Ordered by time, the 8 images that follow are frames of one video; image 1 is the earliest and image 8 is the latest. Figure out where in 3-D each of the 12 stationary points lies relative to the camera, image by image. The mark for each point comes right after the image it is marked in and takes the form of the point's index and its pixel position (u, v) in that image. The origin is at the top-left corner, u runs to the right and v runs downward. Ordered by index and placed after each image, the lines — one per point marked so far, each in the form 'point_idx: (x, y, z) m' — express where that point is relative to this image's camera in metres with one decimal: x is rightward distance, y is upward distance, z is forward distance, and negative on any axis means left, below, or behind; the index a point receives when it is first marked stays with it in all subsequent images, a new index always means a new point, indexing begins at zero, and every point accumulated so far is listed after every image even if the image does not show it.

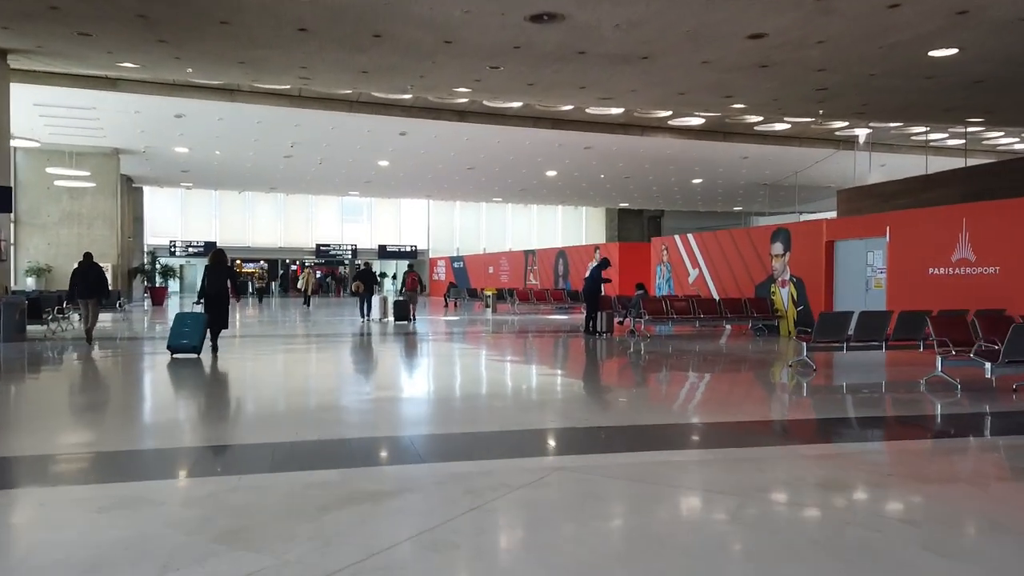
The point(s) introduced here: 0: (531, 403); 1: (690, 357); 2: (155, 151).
0: (+0.2, -1.1, +7.5) m
1: (+2.4, -0.9, +9.7) m
2: (-7.9, +3.0, +16.2) m
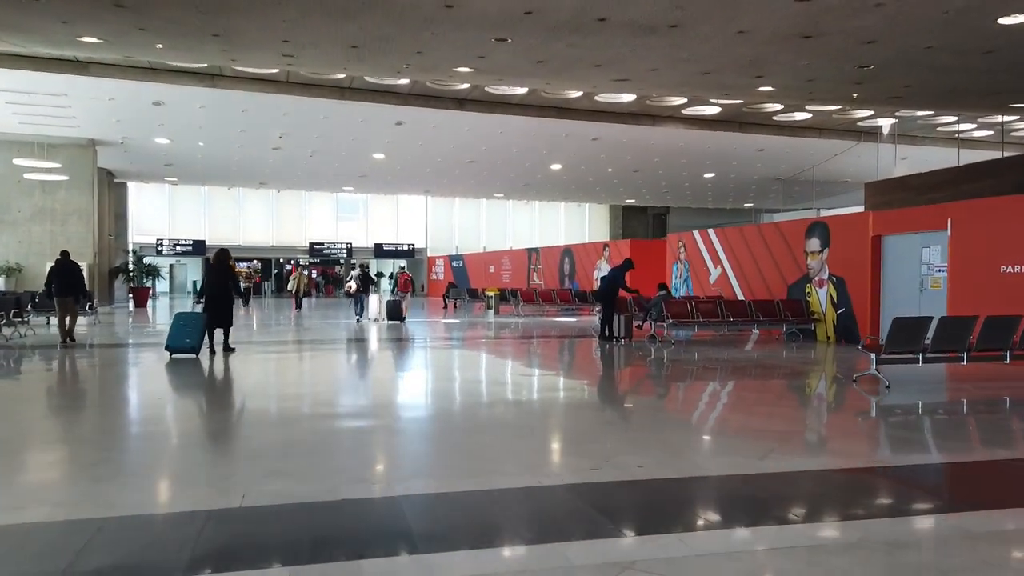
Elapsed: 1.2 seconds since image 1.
0: (+0.3, -1.1, +6.5) m
1: (+2.5, -0.9, +8.7) m
2: (-7.8, +3.0, +15.2) m
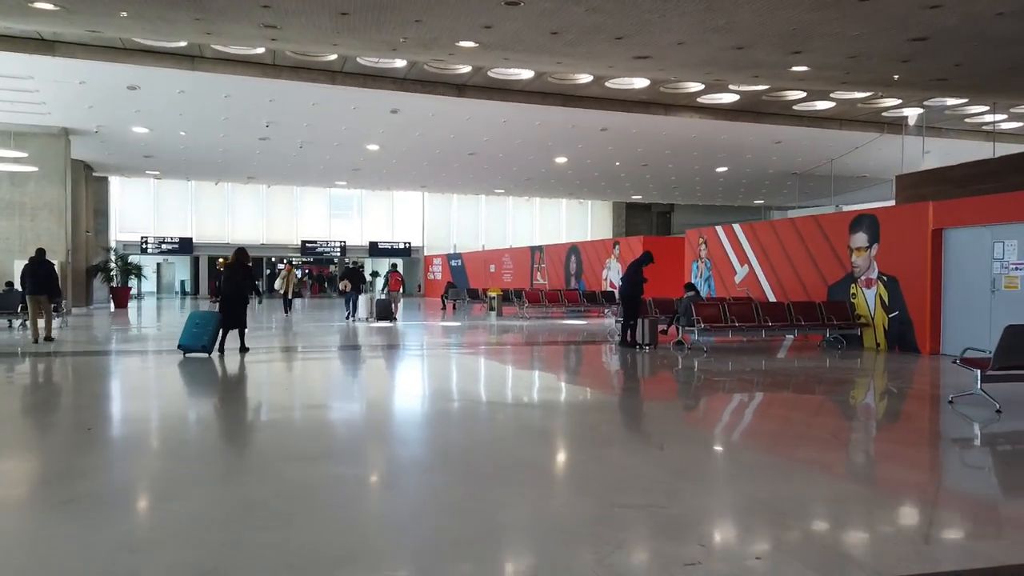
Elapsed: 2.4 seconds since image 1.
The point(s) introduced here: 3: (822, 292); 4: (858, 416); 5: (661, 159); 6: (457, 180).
0: (+0.4, -1.1, +5.5) m
1: (+2.6, -0.9, +7.7) m
2: (-7.8, +3.0, +14.2) m
3: (+4.0, -0.1, +9.4) m
4: (+2.9, -1.1, +6.2) m
5: (+3.5, +3.1, +17.3) m
6: (-1.5, +2.9, +19.9) m
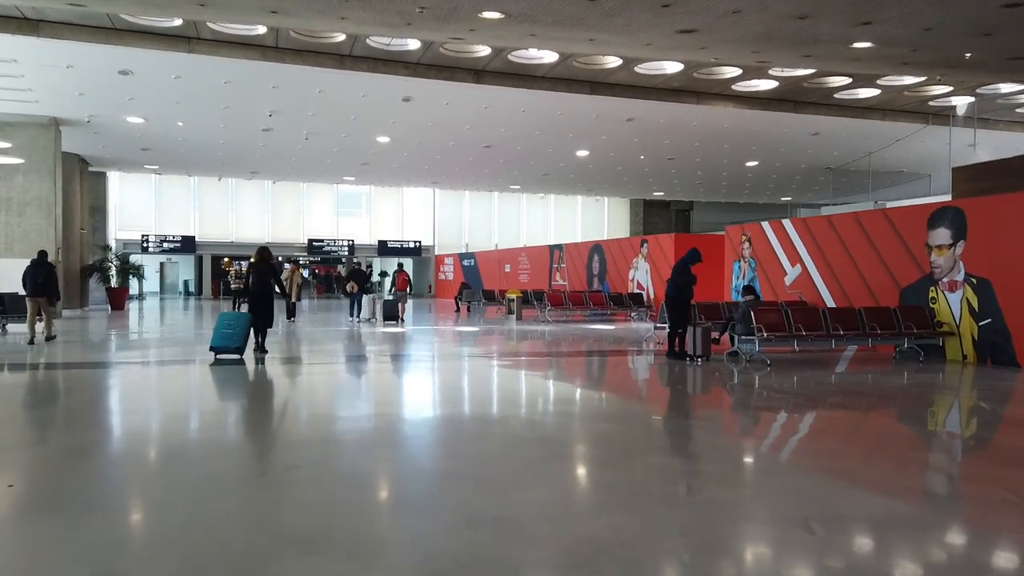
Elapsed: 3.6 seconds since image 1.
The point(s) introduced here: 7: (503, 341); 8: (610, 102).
0: (+0.7, -1.1, +4.5) m
1: (+2.9, -1.0, +6.7) m
2: (-7.4, +3.0, +13.3) m
3: (+4.3, -0.1, +8.4) m
4: (+3.2, -1.1, +5.2) m
5: (+3.9, +3.0, +16.3) m
6: (-1.1, +2.9, +18.9) m
7: (-0.2, -0.9, +12.3) m
8: (+1.7, +3.3, +13.0) m
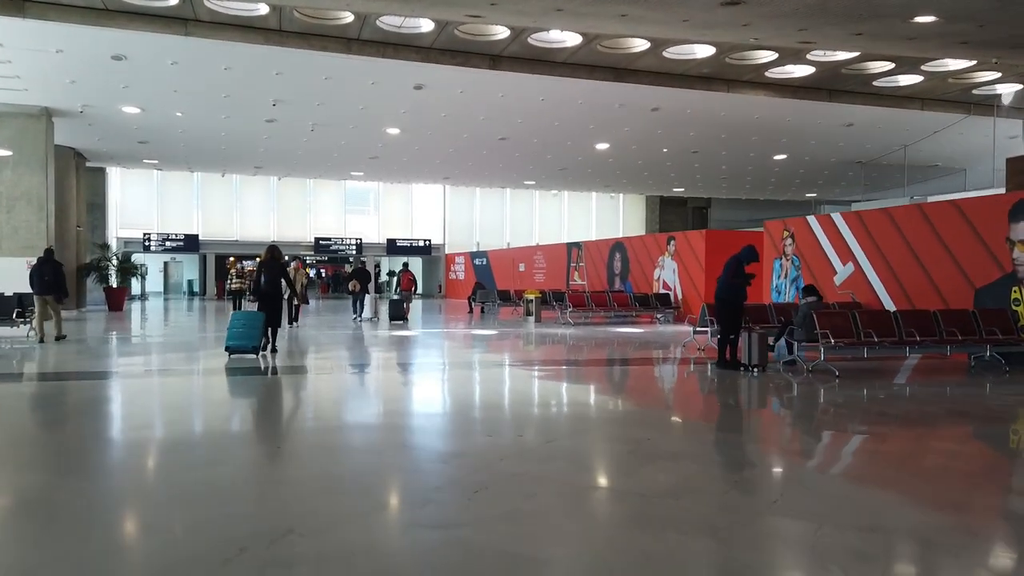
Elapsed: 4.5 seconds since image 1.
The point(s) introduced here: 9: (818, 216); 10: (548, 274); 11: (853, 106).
0: (+0.9, -1.1, +3.7) m
1: (+3.1, -1.0, +5.9) m
2: (-7.1, +3.0, +12.6) m
3: (+4.6, -0.1, +7.6) m
4: (+3.4, -1.1, +4.4) m
5: (+4.3, +3.0, +15.5) m
6: (-0.7, +2.9, +18.2) m
7: (+0.1, -0.9, +11.5) m
8: (+2.0, +3.3, +12.2) m
9: (+4.1, +1.0, +9.9) m
10: (+0.9, +0.4, +19.7) m
11: (+6.2, +3.3, +13.3) m
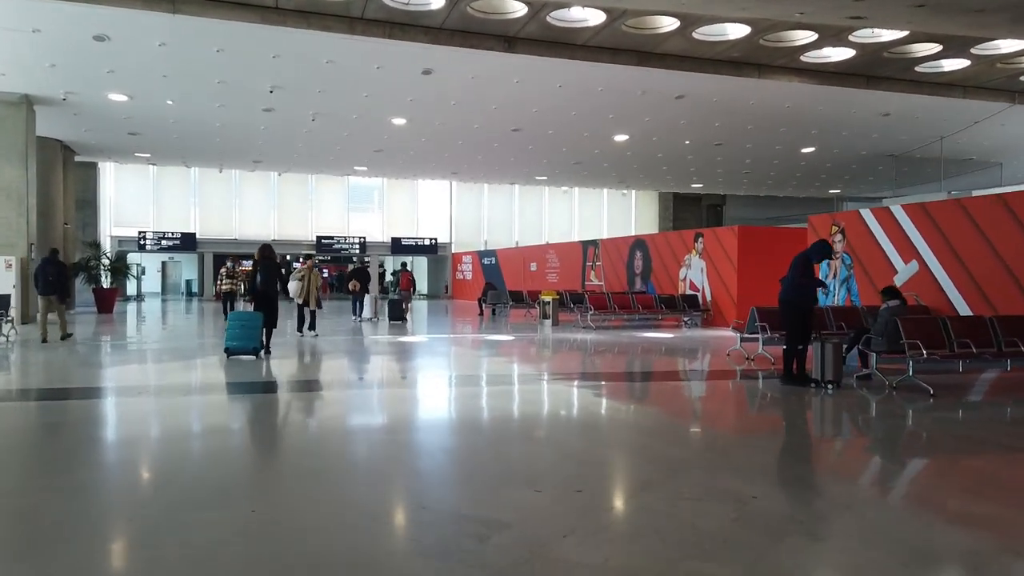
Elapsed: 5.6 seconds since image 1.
0: (+1.1, -1.2, +2.9) m
1: (+3.3, -1.0, +5.0) m
2: (-6.9, +3.0, +11.7) m
3: (+4.8, -0.1, +6.7) m
4: (+3.6, -1.1, +3.5) m
5: (+4.5, +3.0, +14.6) m
6: (-0.4, +2.9, +17.3) m
7: (+0.4, -0.9, +10.6) m
8: (+2.3, +3.3, +11.4) m
9: (+4.3, +1.0, +9.0) m
10: (+1.2, +0.4, +18.8) m
11: (+6.4, +3.3, +12.4) m
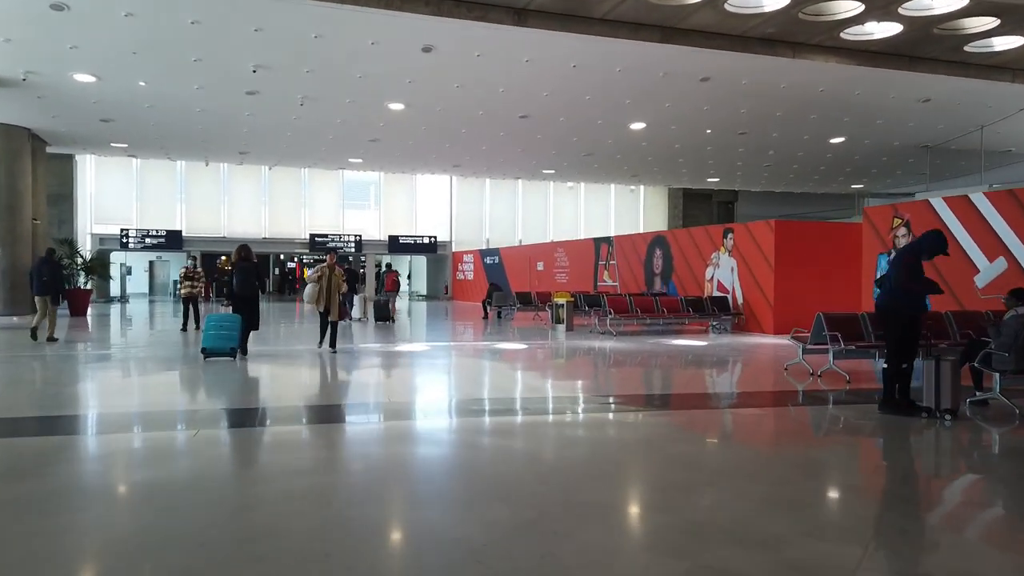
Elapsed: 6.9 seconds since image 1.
0: (+1.3, -1.2, +1.8) m
1: (+3.5, -1.0, +3.9) m
2: (-6.7, +3.0, +10.6) m
3: (+4.9, -0.1, +5.6) m
4: (+3.8, -1.1, +2.4) m
5: (+4.6, +3.0, +13.5) m
6: (-0.3, +2.9, +16.2) m
7: (+0.5, -0.9, +9.5) m
8: (+2.4, +3.3, +10.3) m
9: (+4.5, +1.0, +7.9) m
10: (+1.3, +0.3, +17.7) m
11: (+6.6, +3.3, +11.4) m
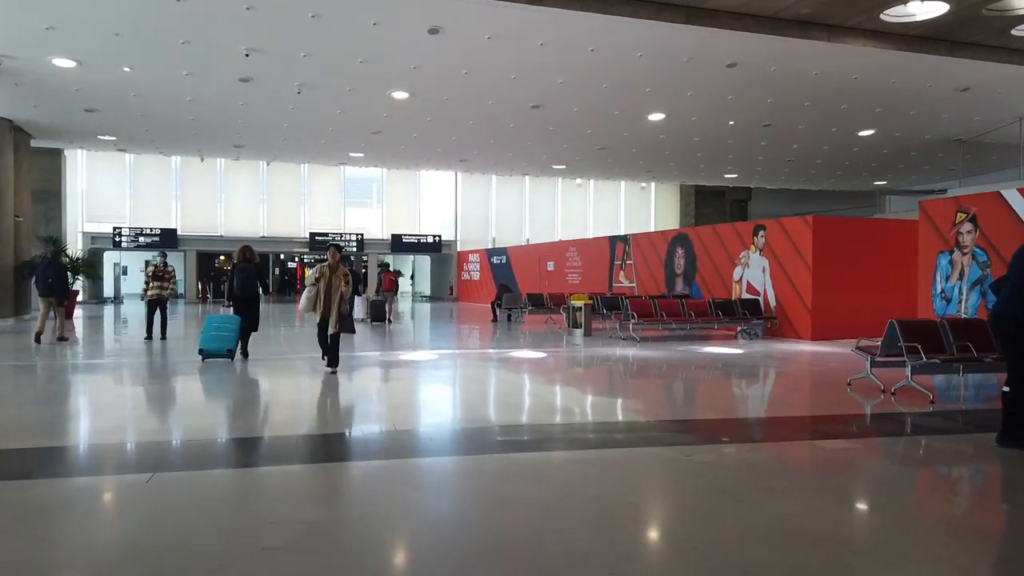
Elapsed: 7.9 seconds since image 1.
0: (+1.4, -1.2, +1.0) m
1: (+3.6, -1.0, +3.1) m
2: (-6.6, +2.9, +9.9) m
3: (+5.1, -0.2, +4.8) m
4: (+3.9, -1.2, +1.6) m
5: (+4.8, +3.0, +12.7) m
6: (-0.1, +2.8, +15.4) m
7: (+0.7, -0.9, +8.7) m
8: (+2.6, +3.3, +9.5) m
9: (+4.6, +0.9, +7.2) m
10: (+1.5, +0.3, +17.0) m
11: (+6.7, +3.3, +10.6) m
